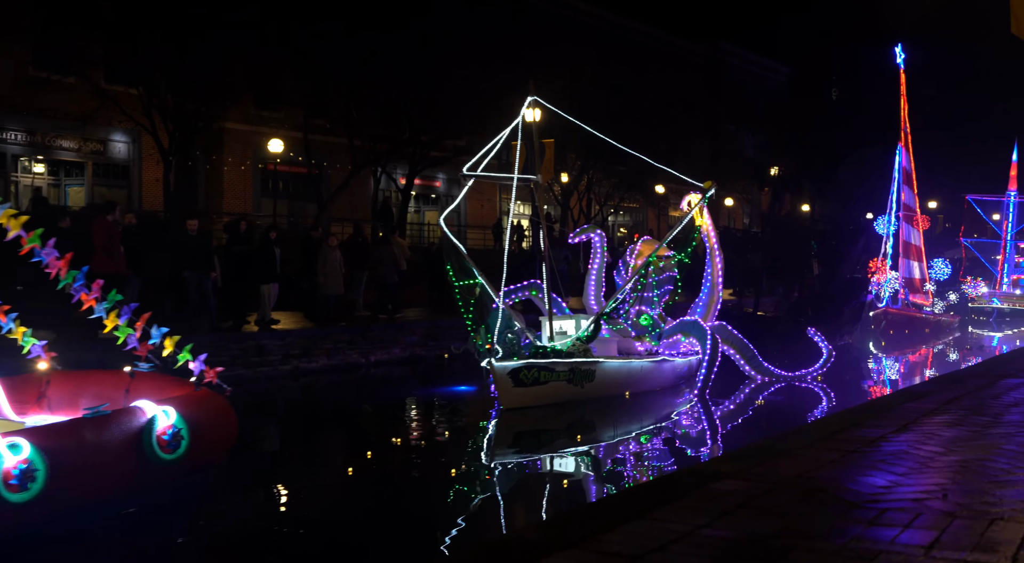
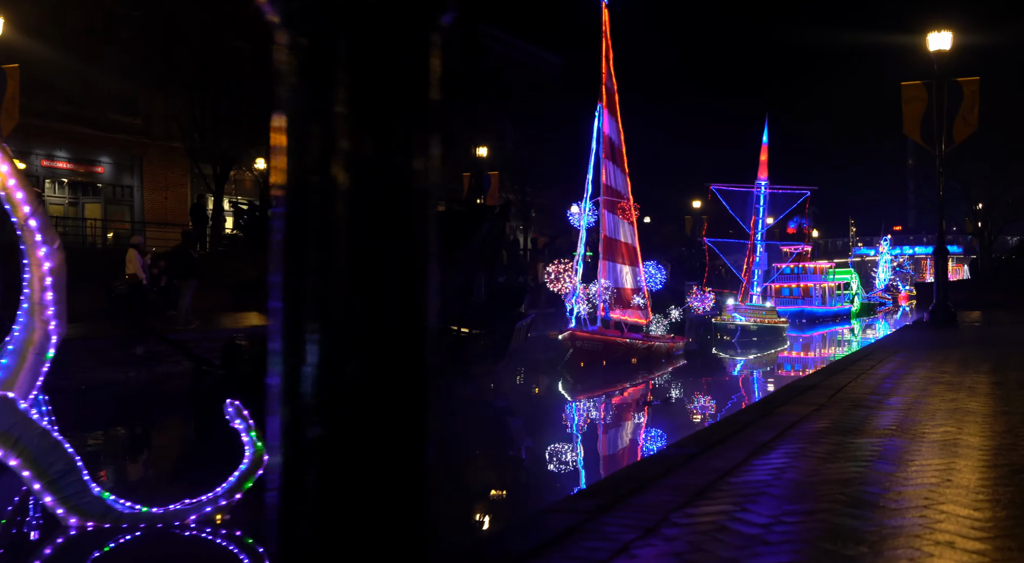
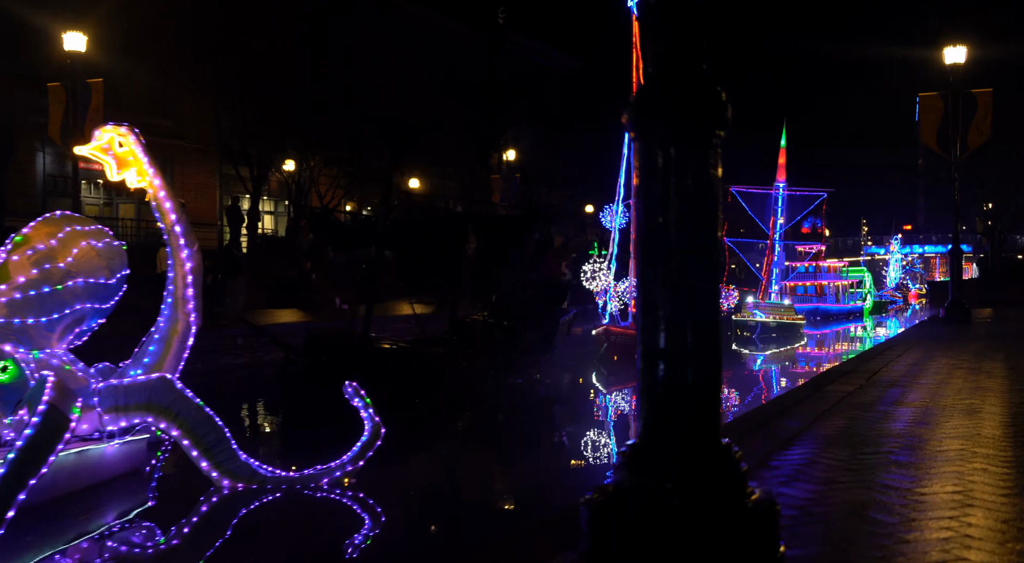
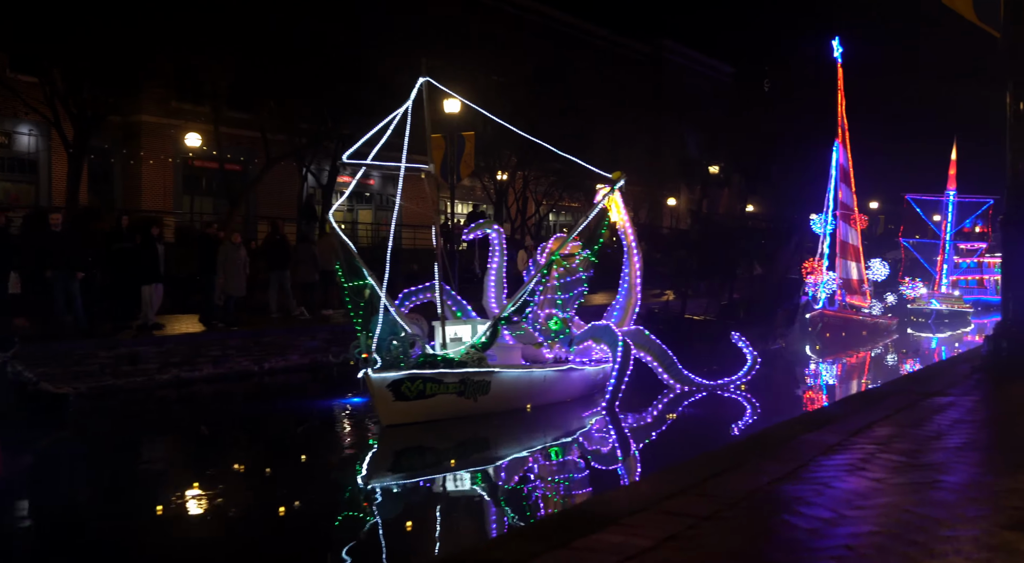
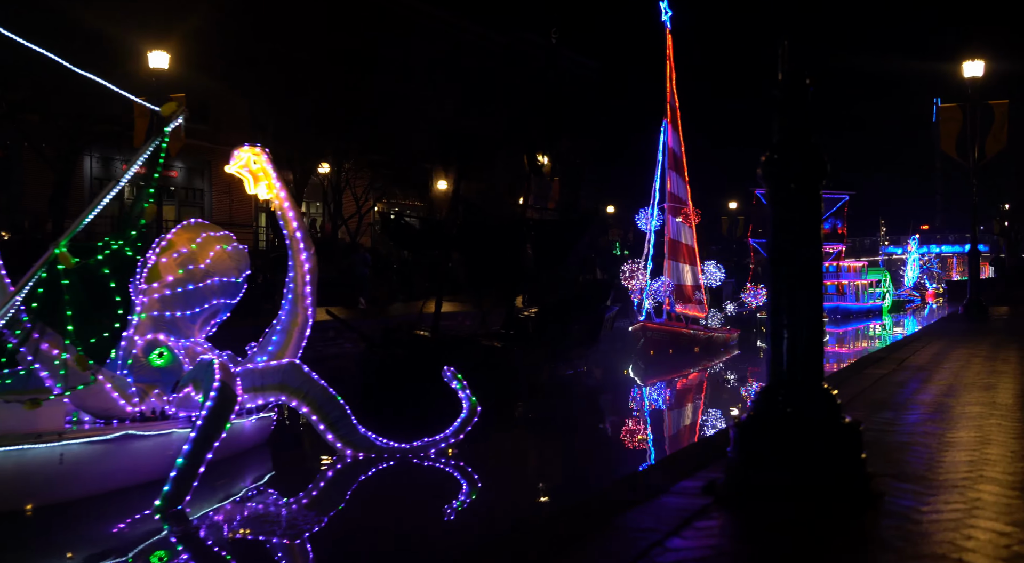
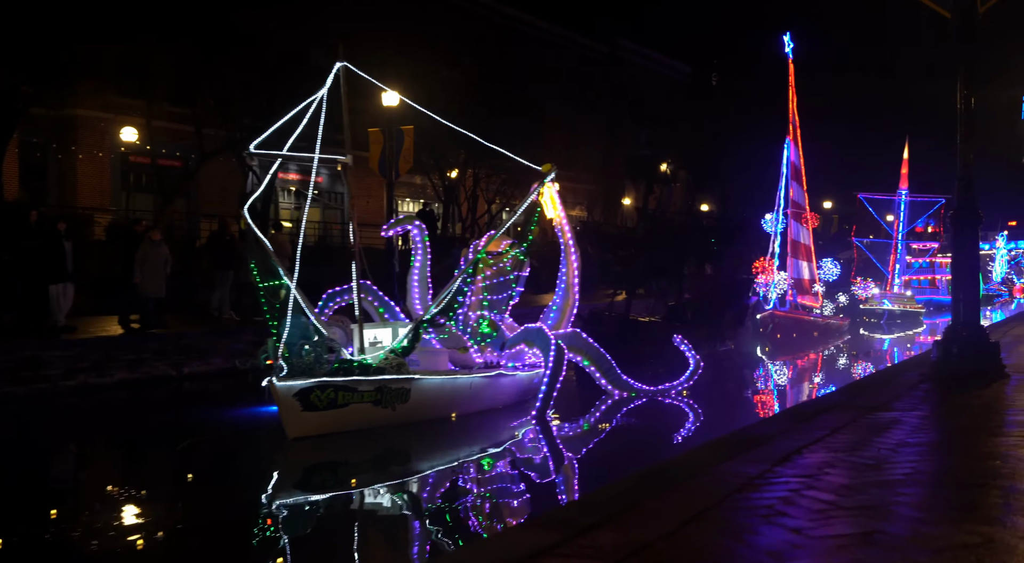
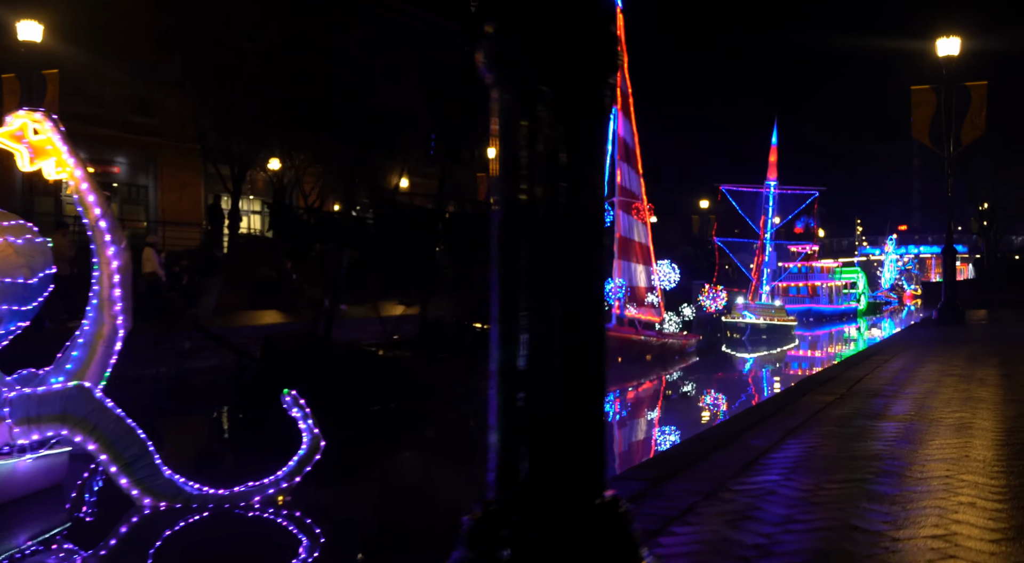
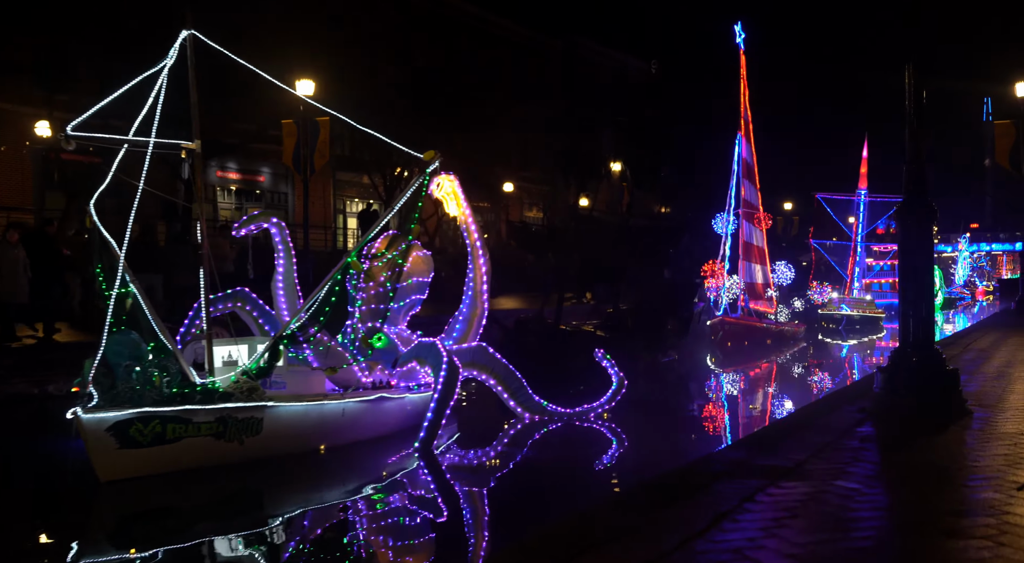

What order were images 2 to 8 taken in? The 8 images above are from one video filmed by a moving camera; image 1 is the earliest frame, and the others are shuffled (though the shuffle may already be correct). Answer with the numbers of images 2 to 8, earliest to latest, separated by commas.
4, 6, 8, 5, 3, 7, 2
